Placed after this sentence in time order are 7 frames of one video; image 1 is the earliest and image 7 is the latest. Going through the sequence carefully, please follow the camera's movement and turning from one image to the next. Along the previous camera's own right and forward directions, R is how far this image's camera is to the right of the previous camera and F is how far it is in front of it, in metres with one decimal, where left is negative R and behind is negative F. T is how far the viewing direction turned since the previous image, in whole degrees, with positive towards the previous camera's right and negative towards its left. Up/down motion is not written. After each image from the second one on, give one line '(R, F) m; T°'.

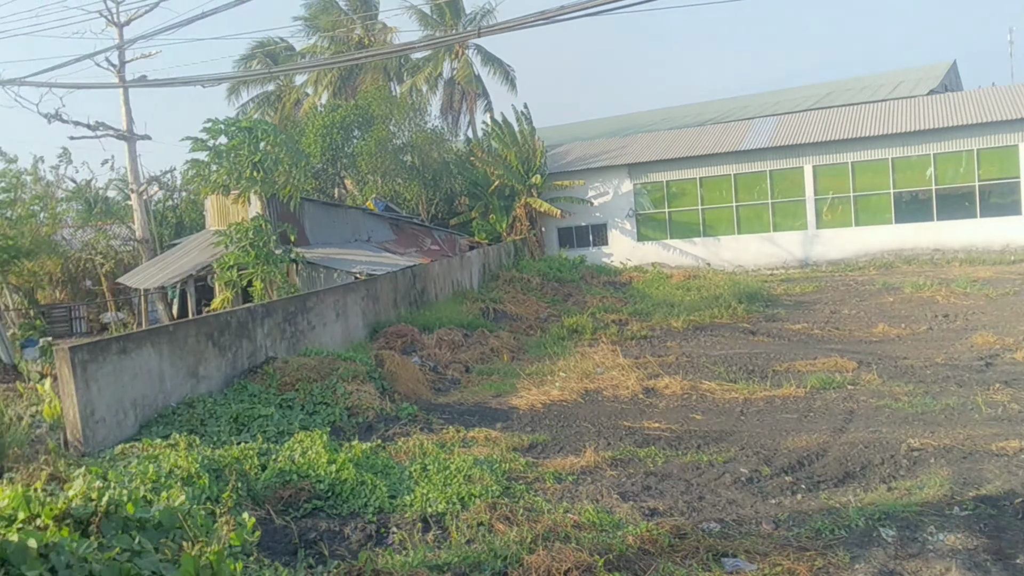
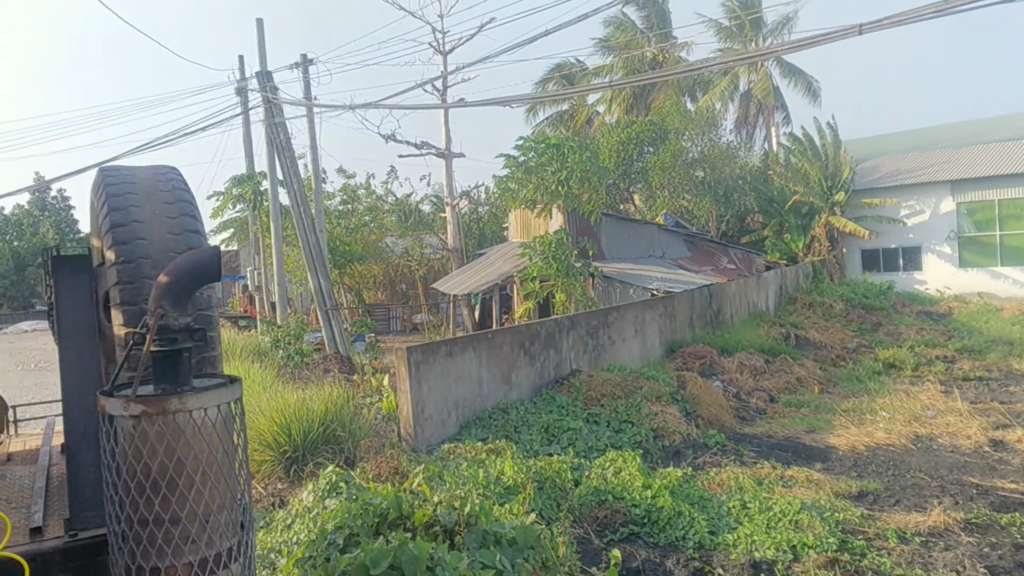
(-0.4, +0.1) m; -19°
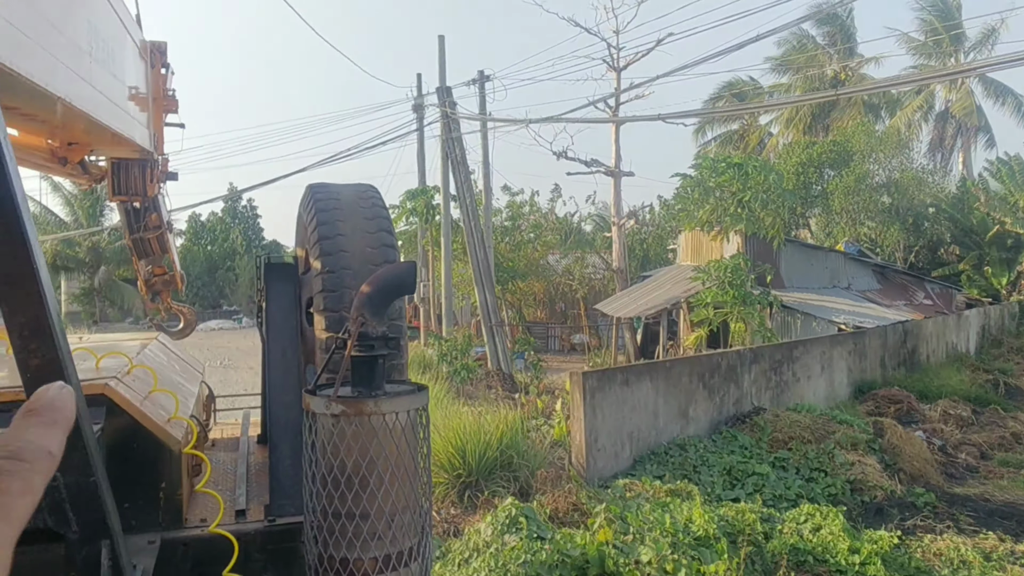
(-0.2, +0.3) m; -11°
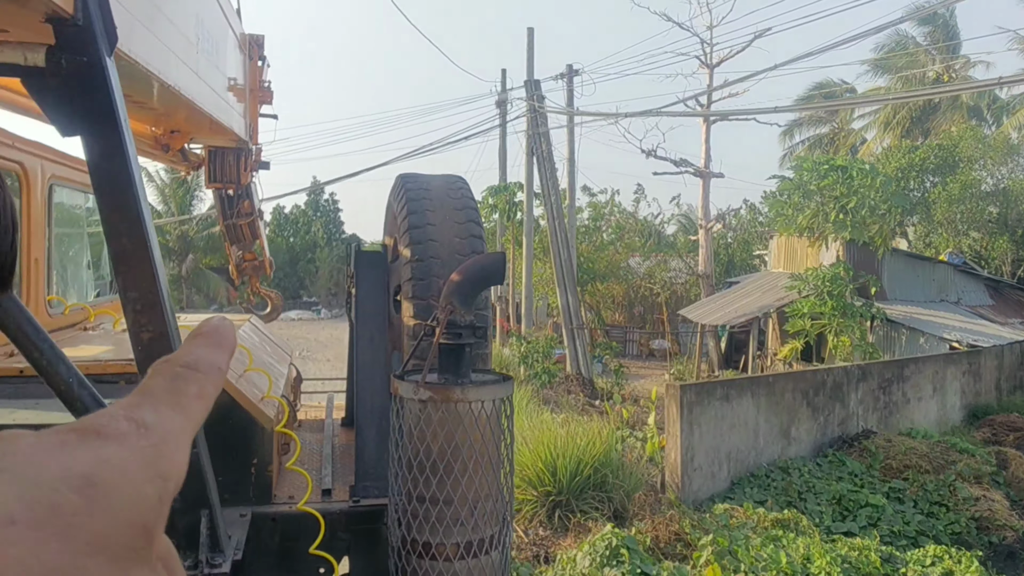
(-0.1, +0.3) m; -5°
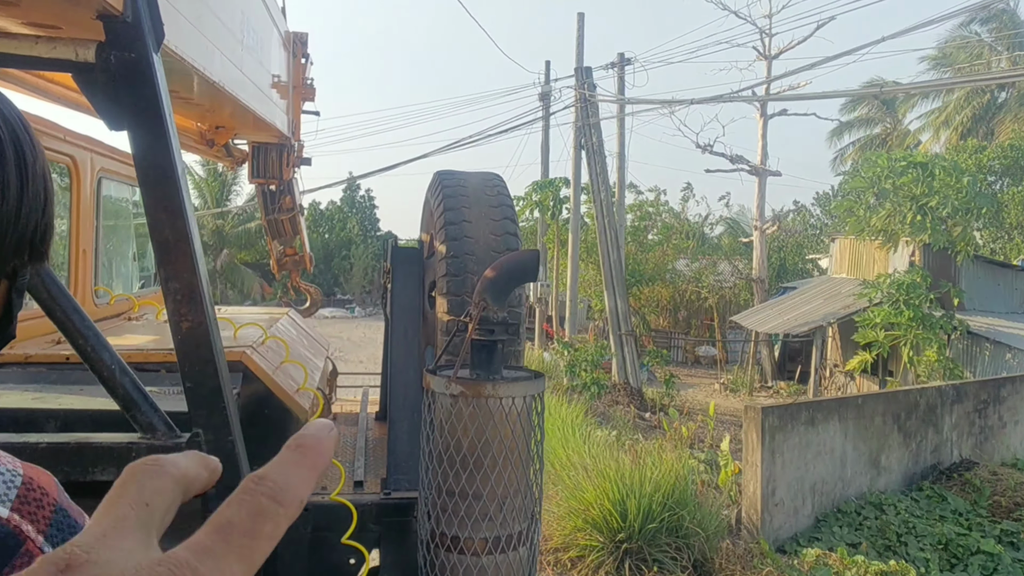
(-0.1, +0.6) m; -2°
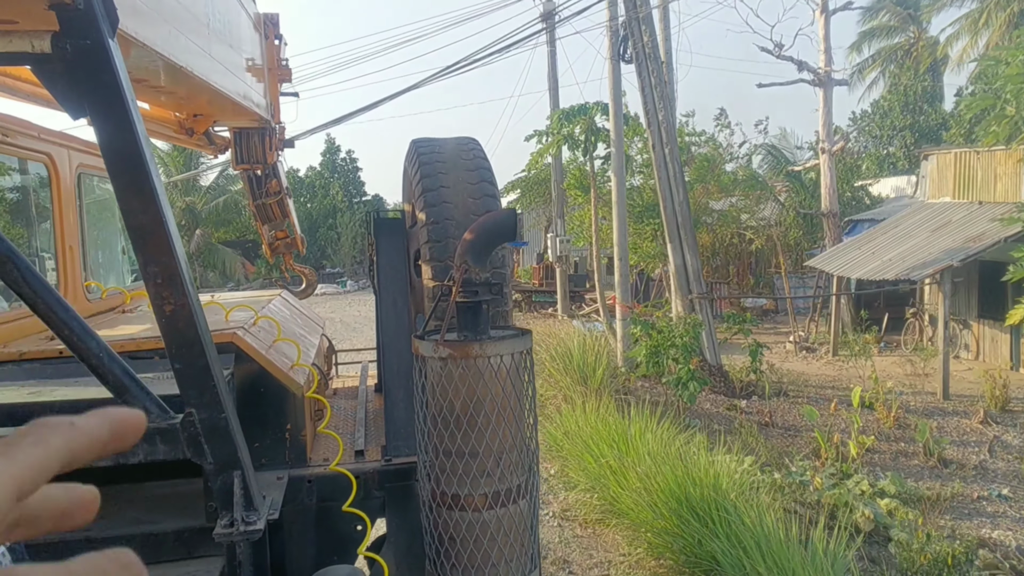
(-0.4, +2.3) m; 0°
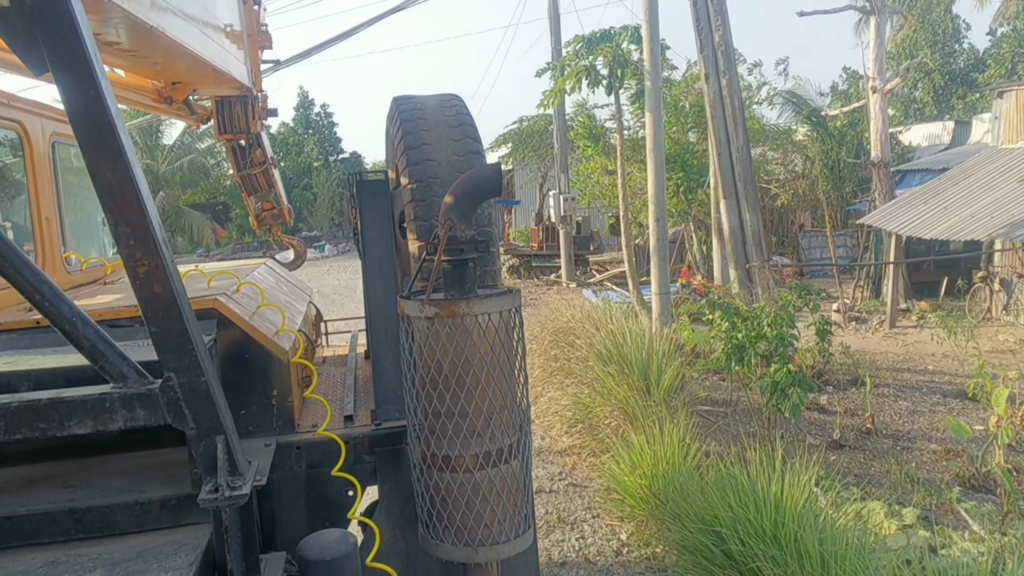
(-0.2, +1.5) m; +1°
